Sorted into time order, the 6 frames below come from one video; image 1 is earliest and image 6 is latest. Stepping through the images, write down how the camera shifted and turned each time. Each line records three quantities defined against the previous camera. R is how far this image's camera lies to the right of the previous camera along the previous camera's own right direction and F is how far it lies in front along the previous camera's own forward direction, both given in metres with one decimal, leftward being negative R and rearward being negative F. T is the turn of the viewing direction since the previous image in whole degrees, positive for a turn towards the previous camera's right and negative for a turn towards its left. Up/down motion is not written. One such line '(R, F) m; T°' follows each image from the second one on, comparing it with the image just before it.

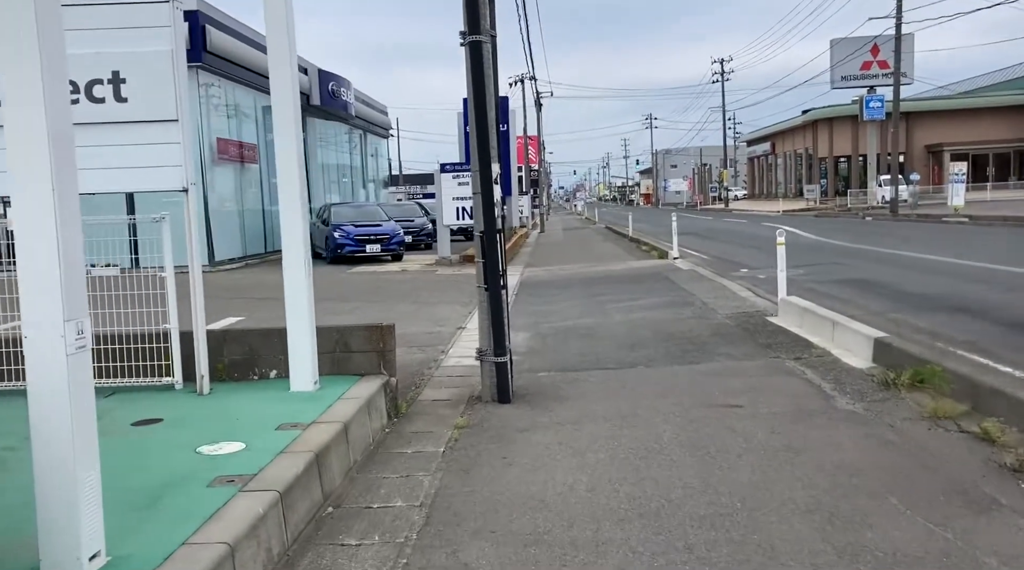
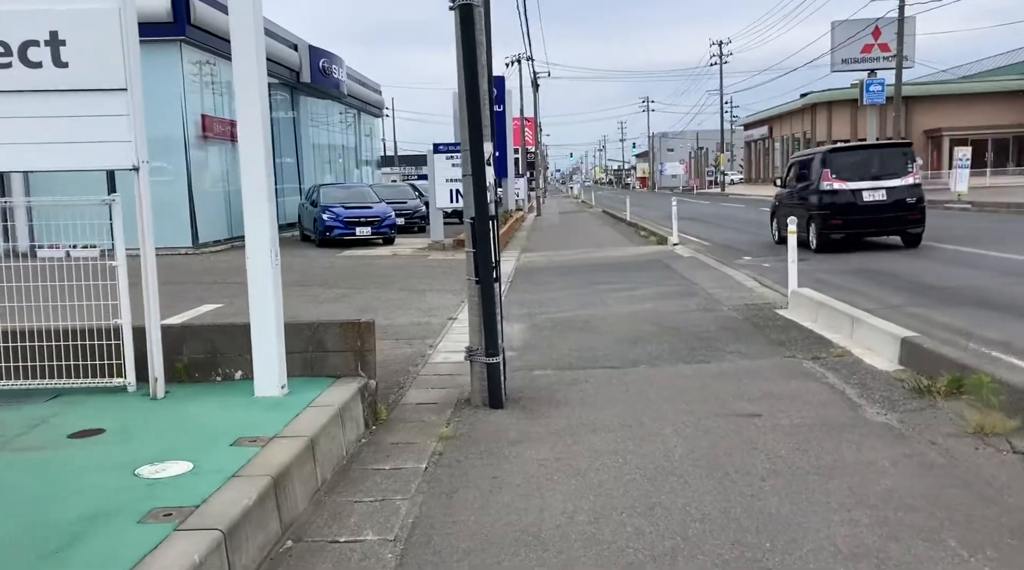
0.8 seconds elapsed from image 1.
(0.0, +0.7) m; 0°
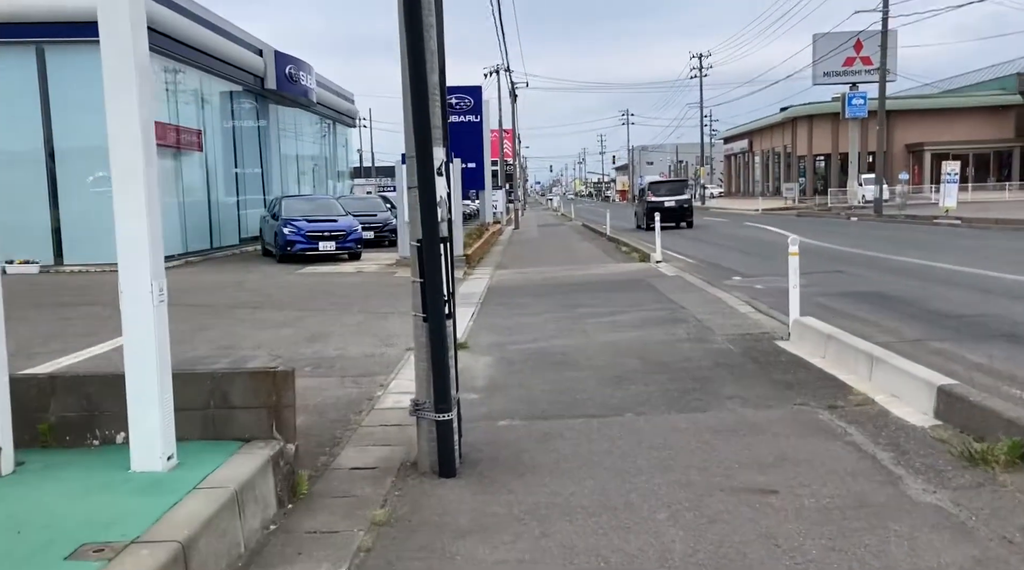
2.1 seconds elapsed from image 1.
(+0.1, +1.2) m; +1°
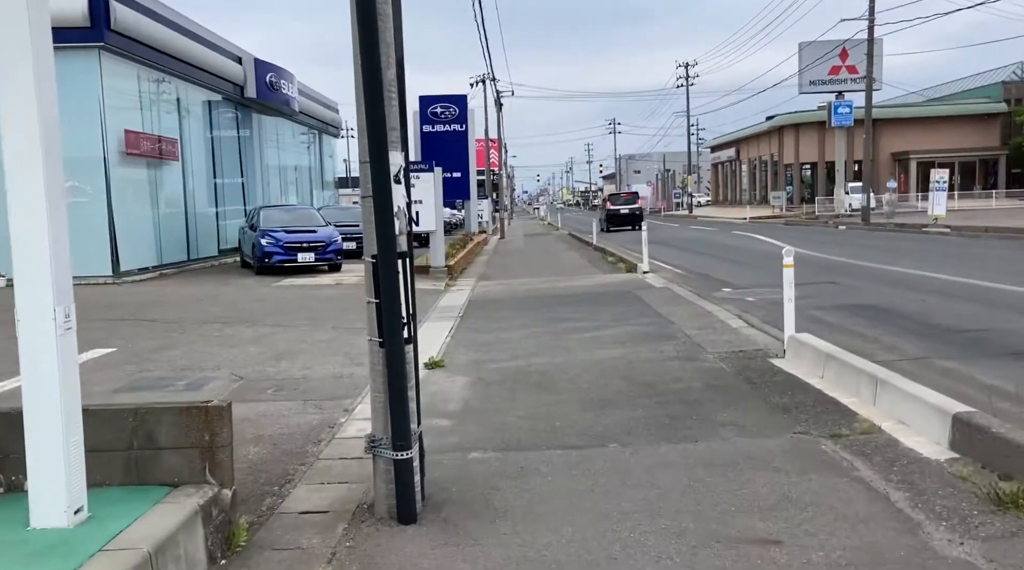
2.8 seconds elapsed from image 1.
(+0.1, +0.6) m; +1°
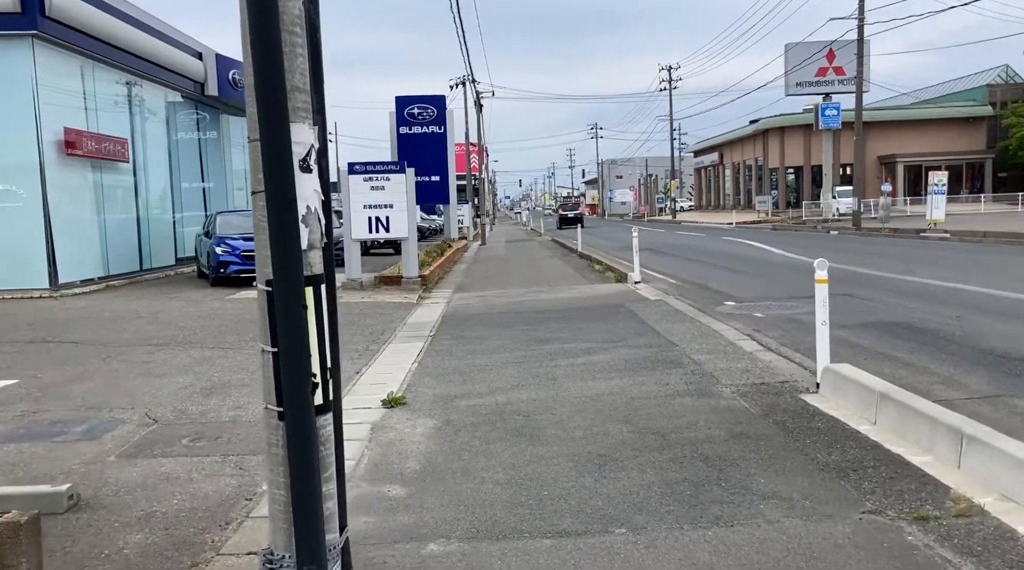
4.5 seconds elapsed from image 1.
(+0.1, +1.6) m; +1°
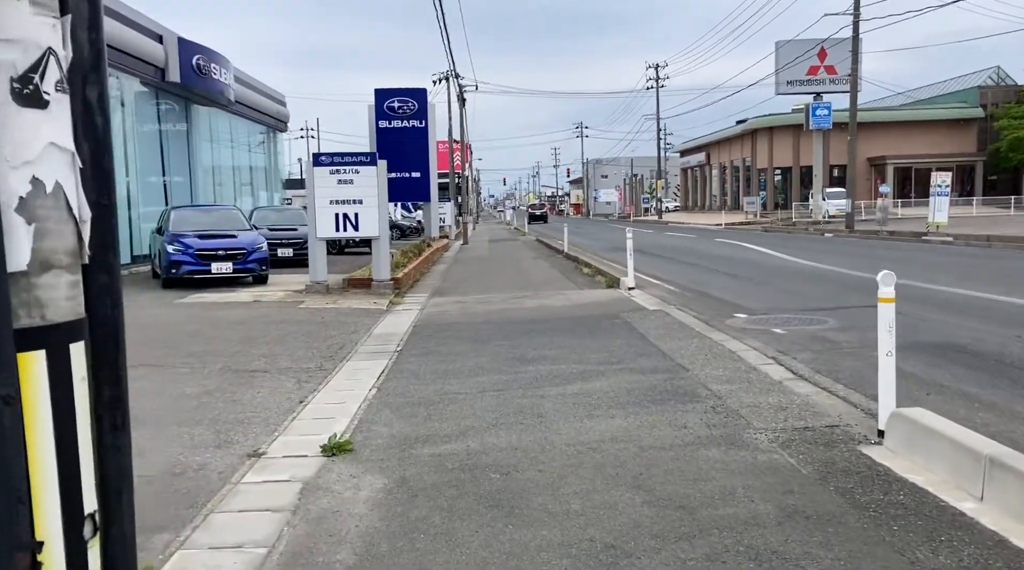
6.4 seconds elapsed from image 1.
(0.0, +1.7) m; +1°
